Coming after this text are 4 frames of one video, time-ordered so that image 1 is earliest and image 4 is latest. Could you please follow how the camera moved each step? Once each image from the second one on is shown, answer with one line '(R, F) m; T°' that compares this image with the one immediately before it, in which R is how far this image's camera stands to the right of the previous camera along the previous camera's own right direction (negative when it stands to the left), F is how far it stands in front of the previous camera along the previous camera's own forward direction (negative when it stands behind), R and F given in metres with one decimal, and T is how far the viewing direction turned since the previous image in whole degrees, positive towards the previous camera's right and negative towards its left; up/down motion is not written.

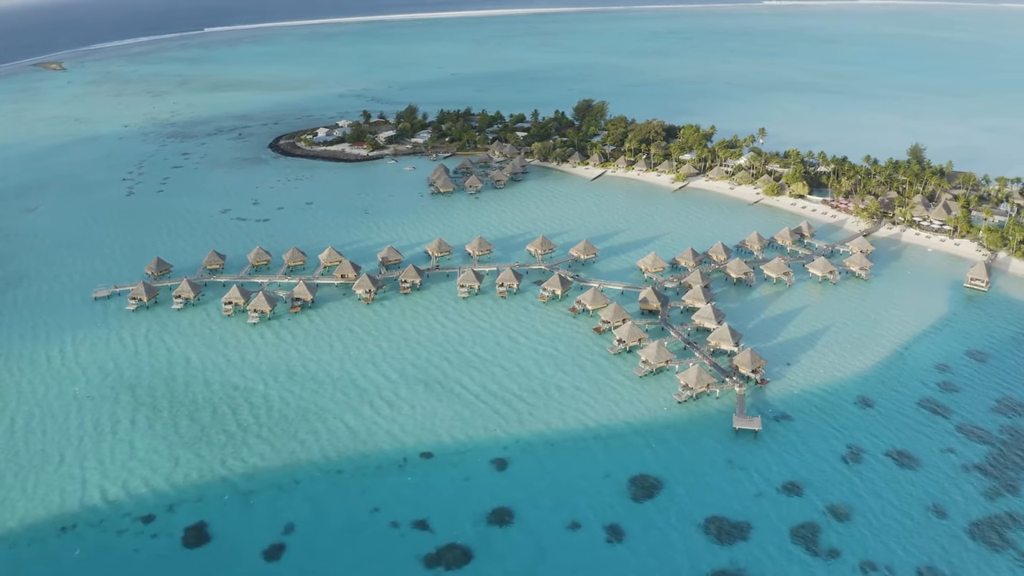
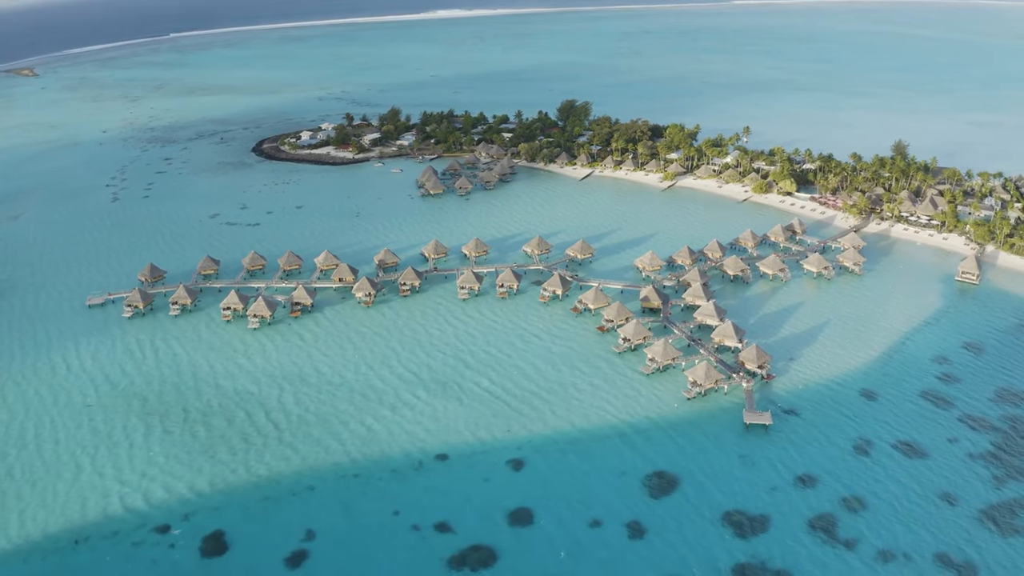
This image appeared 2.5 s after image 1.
(-1.2, 0.0) m; +2°
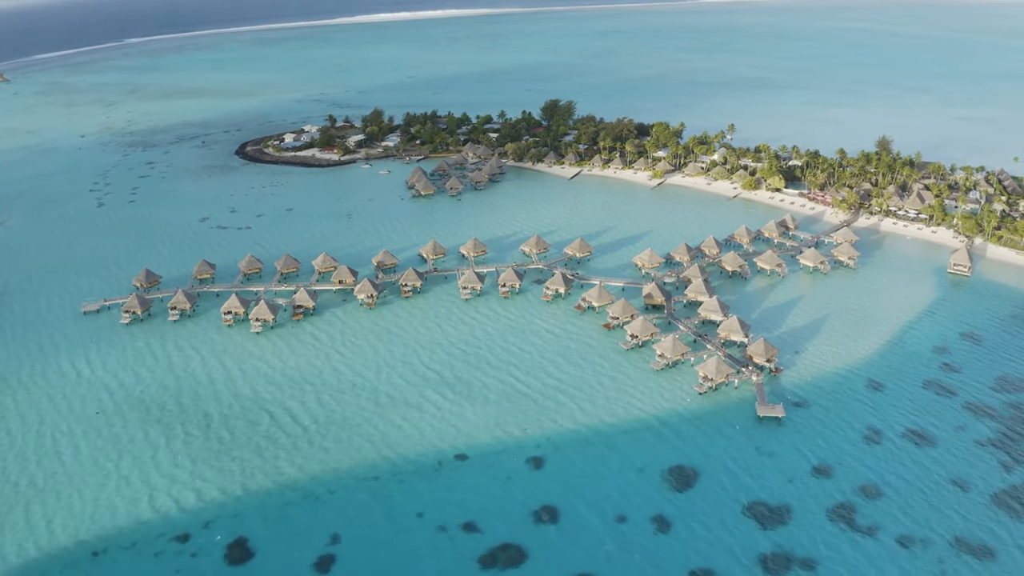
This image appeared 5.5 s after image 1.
(-1.3, 0.0) m; +2°
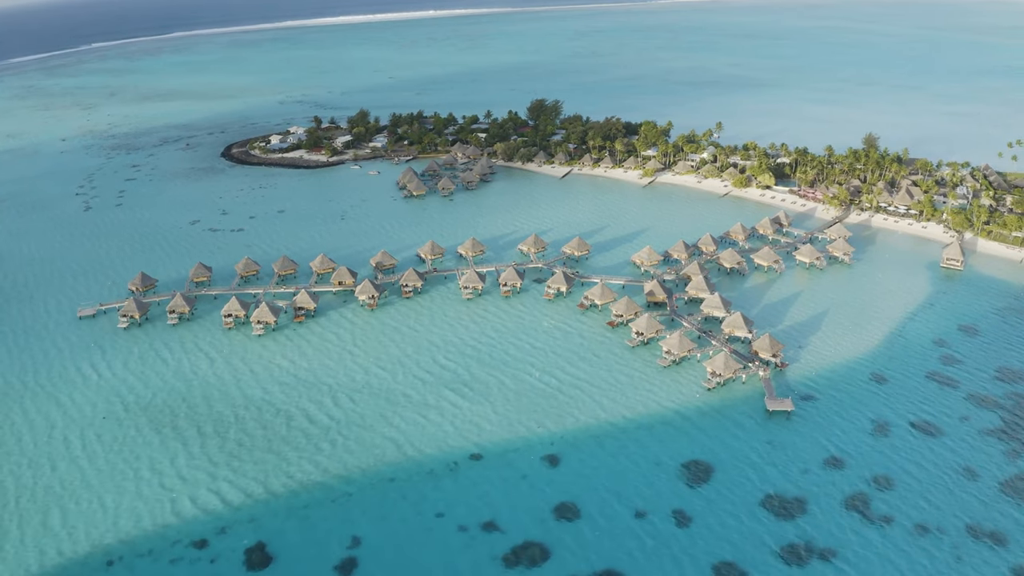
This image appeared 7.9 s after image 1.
(-1.1, 0.0) m; +1°
